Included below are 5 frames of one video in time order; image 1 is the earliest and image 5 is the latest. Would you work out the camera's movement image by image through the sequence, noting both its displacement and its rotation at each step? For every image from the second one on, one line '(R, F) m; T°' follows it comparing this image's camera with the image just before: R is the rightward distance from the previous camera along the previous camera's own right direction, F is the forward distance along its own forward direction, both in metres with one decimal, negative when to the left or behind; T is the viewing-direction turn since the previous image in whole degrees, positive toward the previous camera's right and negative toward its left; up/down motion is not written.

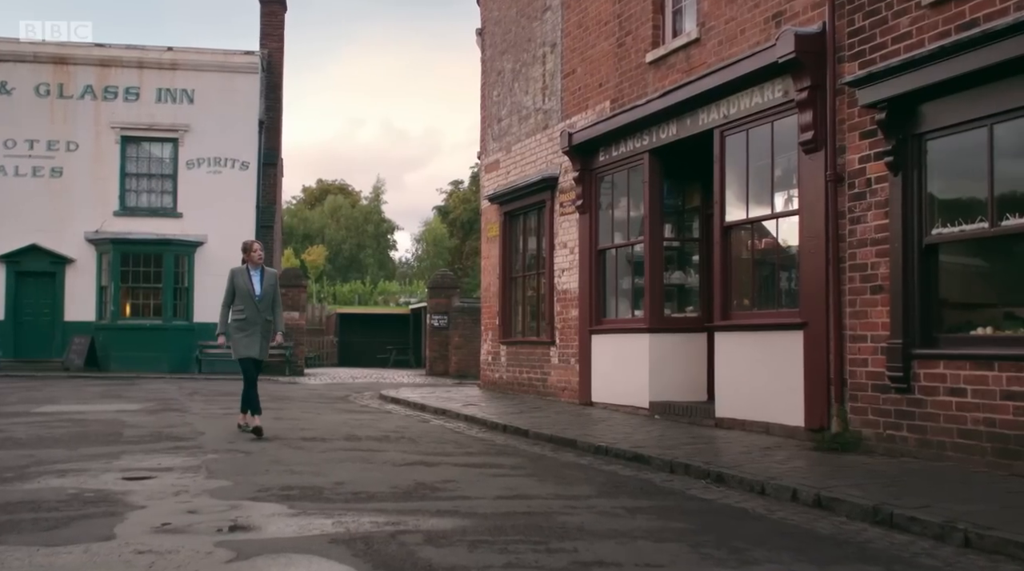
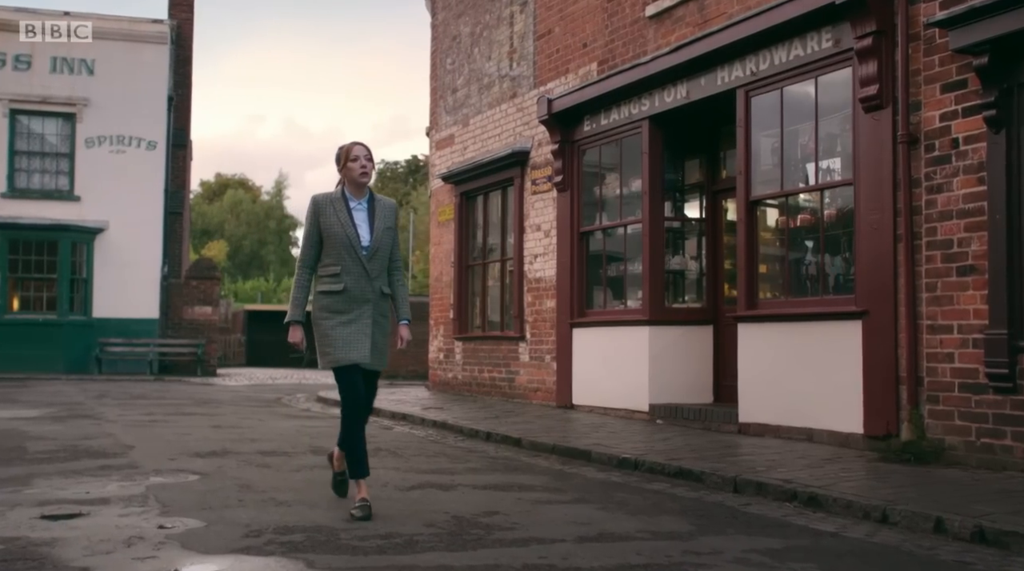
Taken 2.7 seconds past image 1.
(-0.8, +1.8) m; +5°
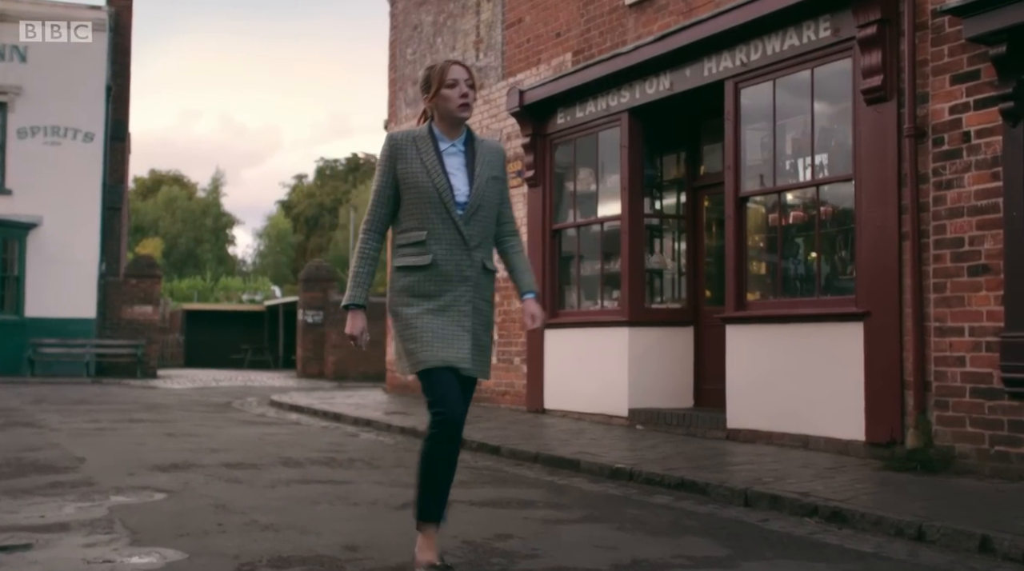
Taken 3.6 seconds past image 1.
(-0.4, +0.5) m; +3°
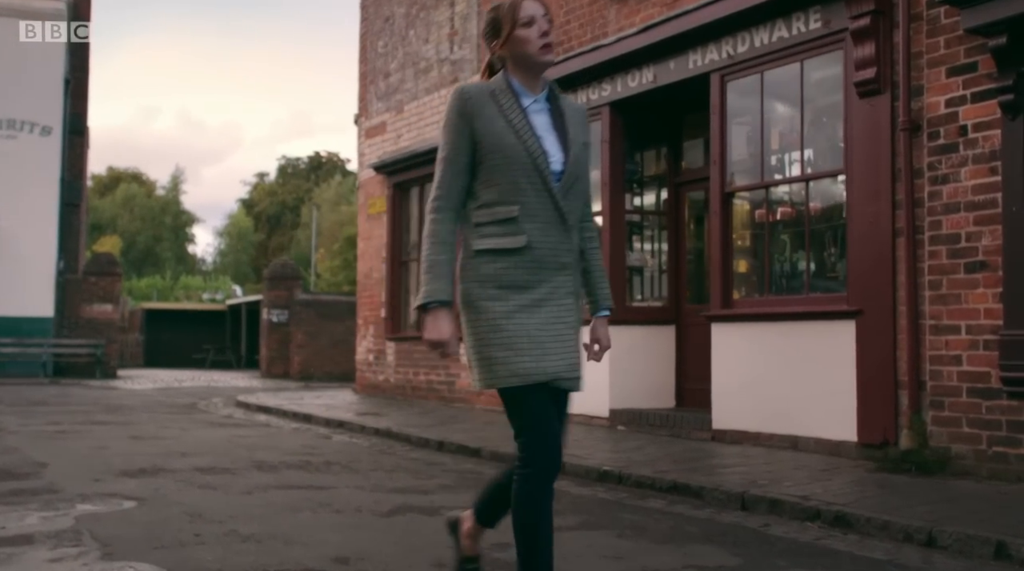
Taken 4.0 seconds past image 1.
(-0.2, +0.3) m; +2°
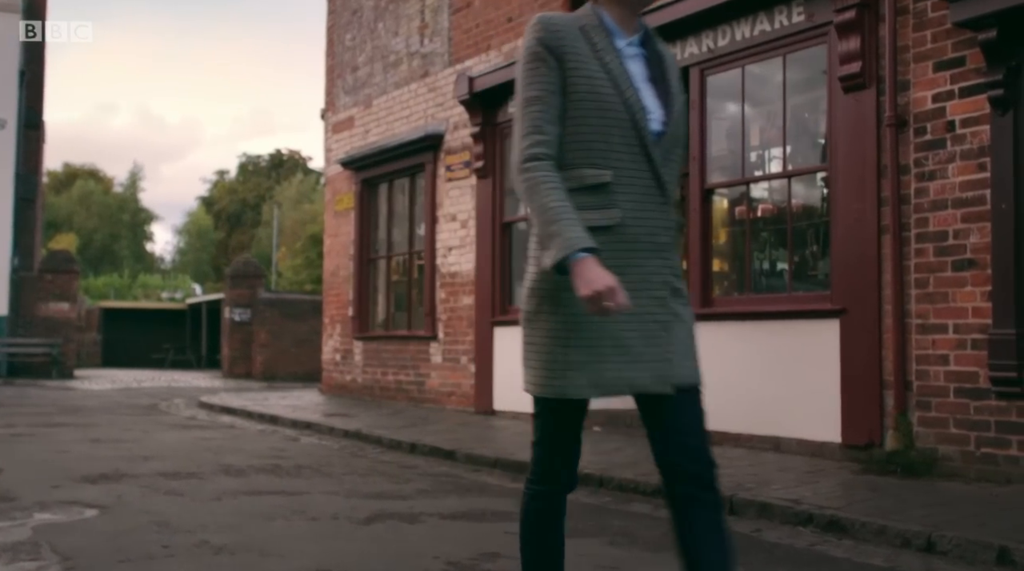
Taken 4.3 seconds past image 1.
(-0.1, +0.2) m; +2°
